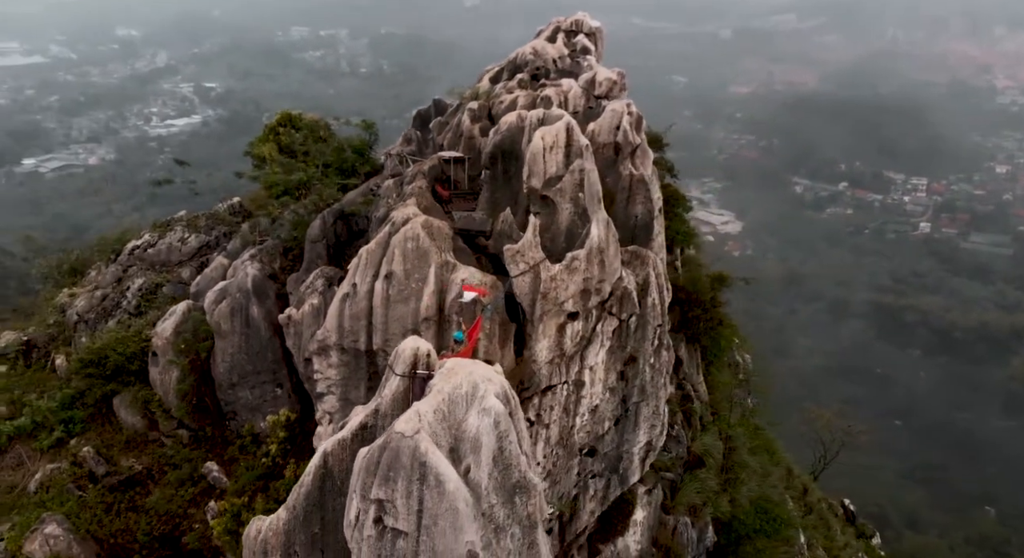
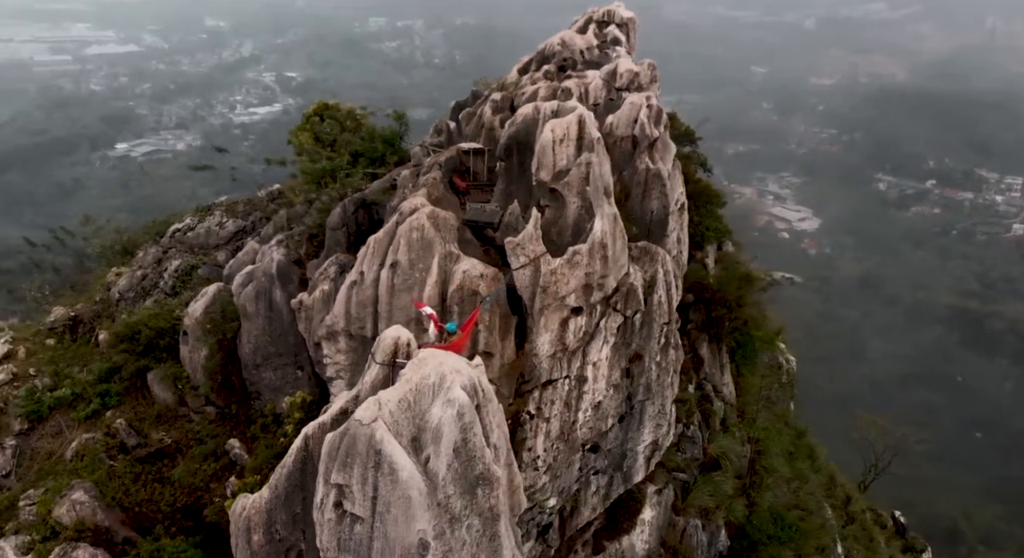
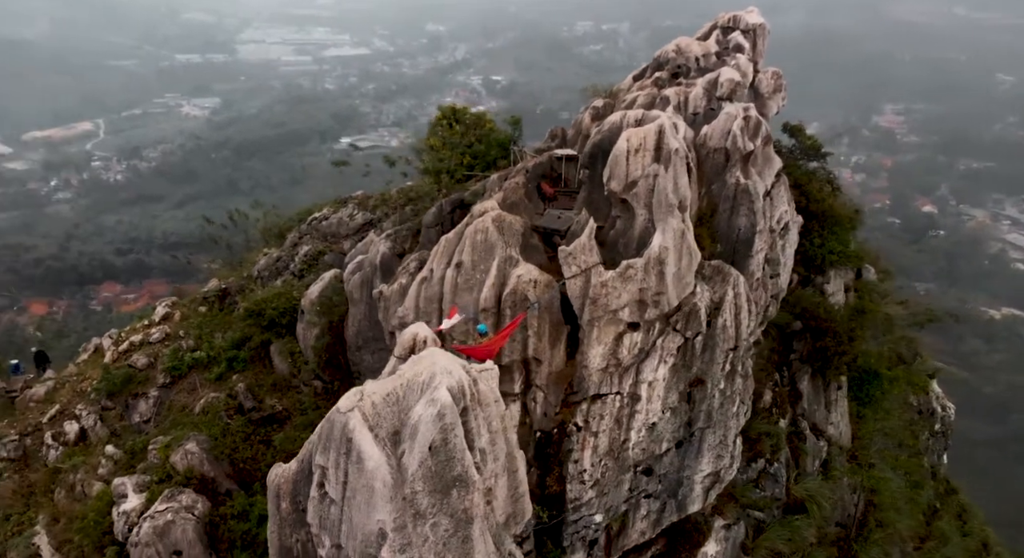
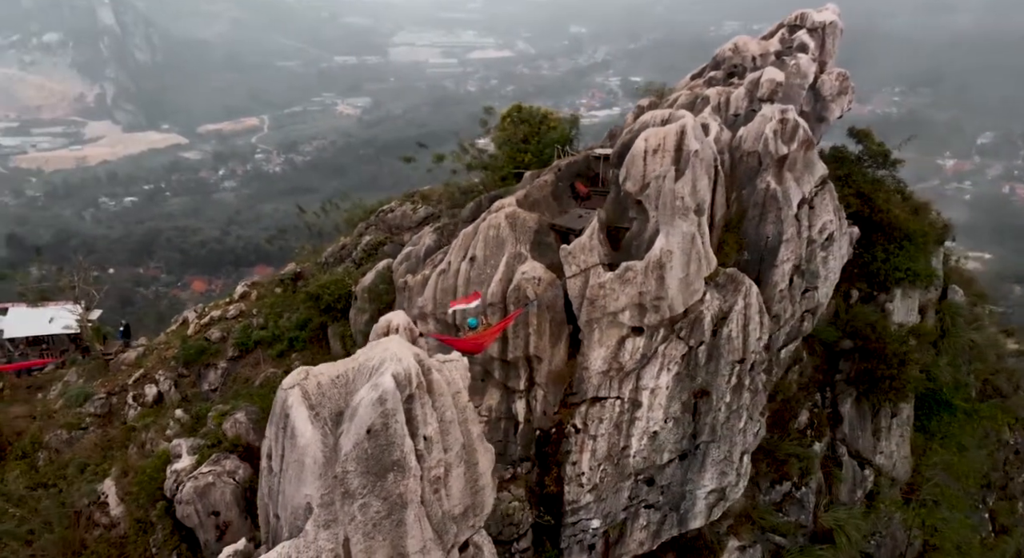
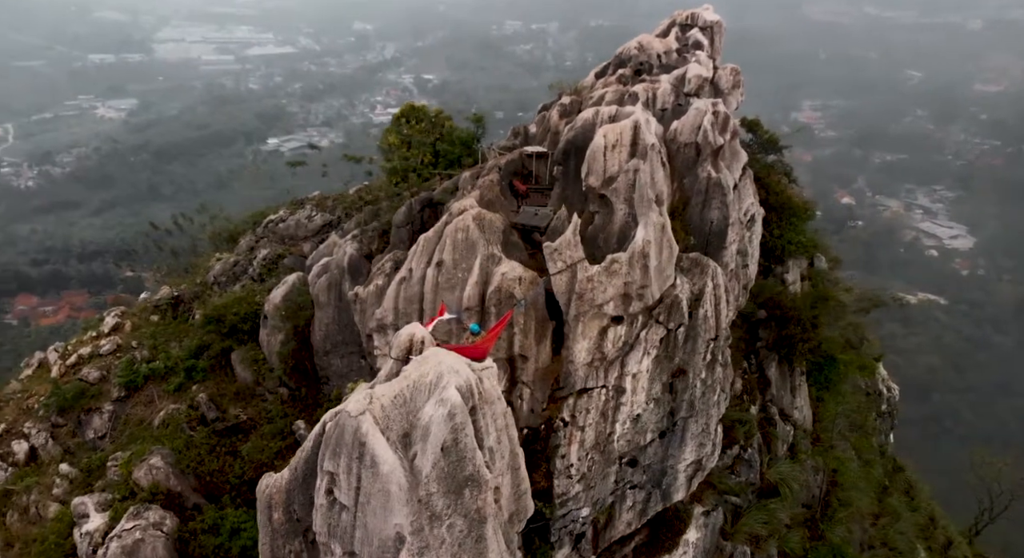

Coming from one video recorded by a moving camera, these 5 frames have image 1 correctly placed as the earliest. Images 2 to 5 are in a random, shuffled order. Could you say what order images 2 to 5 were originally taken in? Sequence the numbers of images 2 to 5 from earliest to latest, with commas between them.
2, 5, 3, 4
